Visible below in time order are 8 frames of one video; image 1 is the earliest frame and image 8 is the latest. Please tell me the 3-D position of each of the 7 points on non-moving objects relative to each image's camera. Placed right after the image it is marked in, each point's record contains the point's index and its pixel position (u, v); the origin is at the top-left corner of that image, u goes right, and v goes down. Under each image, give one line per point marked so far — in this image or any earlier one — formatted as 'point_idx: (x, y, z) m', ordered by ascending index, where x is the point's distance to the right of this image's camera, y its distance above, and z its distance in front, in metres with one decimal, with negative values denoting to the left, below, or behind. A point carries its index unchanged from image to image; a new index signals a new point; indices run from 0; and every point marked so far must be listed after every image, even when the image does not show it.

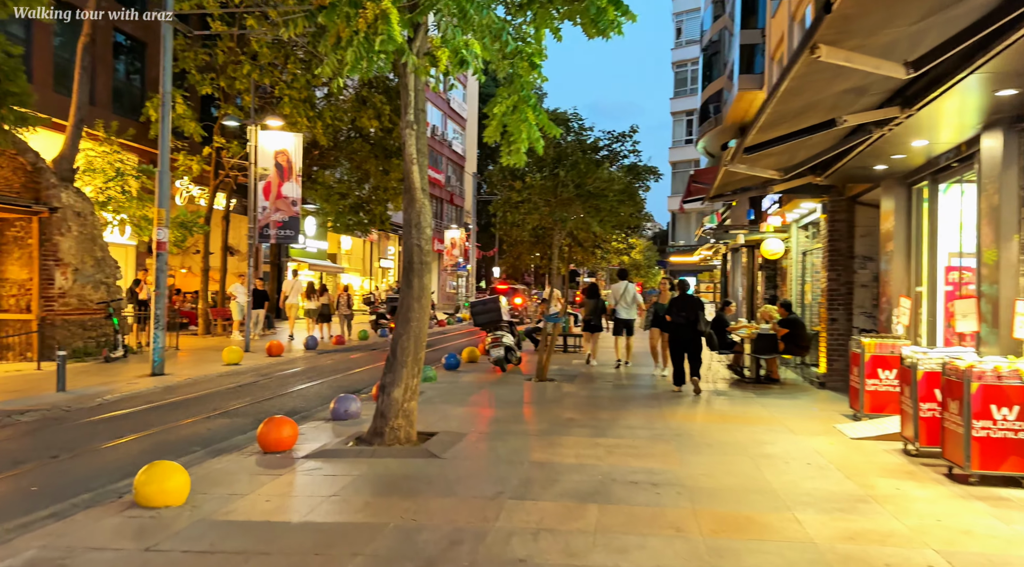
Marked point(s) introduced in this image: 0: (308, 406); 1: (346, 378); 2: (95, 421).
0: (-2.5, -1.6, +12.0) m
1: (-2.6, -1.5, +15.3) m
2: (-4.9, -1.6, +11.3) m
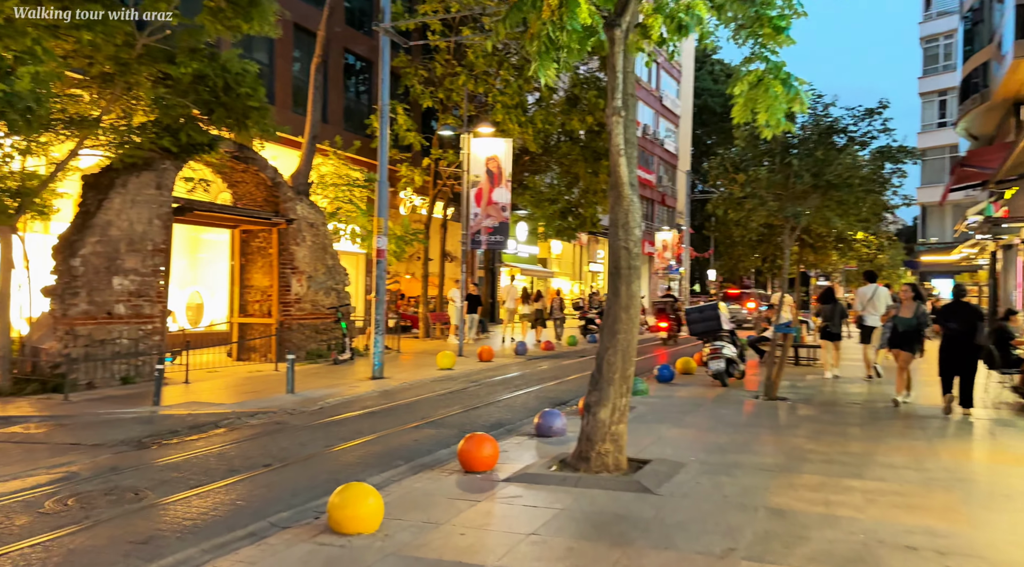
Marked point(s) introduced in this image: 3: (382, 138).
0: (0.0, -1.7, +11.6) m
1: (+0.7, -1.6, +14.9) m
2: (-2.4, -1.7, +11.4) m
3: (-2.5, +2.7, +17.5) m
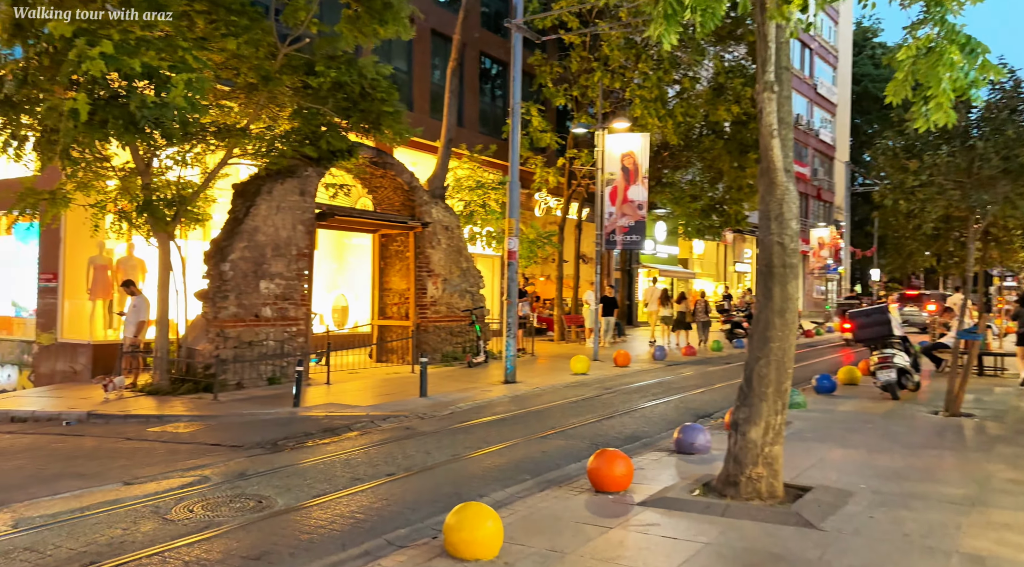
0: (+1.6, -1.7, +11.0) m
1: (+2.7, -1.6, +14.1) m
2: (-0.9, -1.7, +11.1) m
3: (-0.1, +2.6, +17.2) m
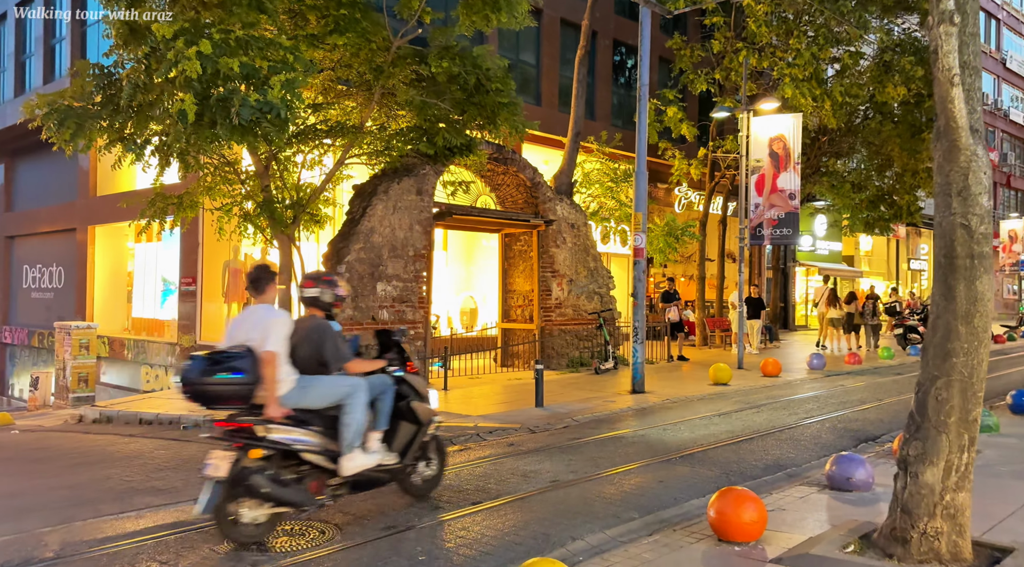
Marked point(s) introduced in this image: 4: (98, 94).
0: (+2.8, -1.7, +9.3) m
1: (+4.3, -1.6, +12.2) m
2: (+0.4, -1.7, +9.8) m
3: (+2.1, +2.6, +15.7) m
4: (-6.0, +2.7, +14.1) m
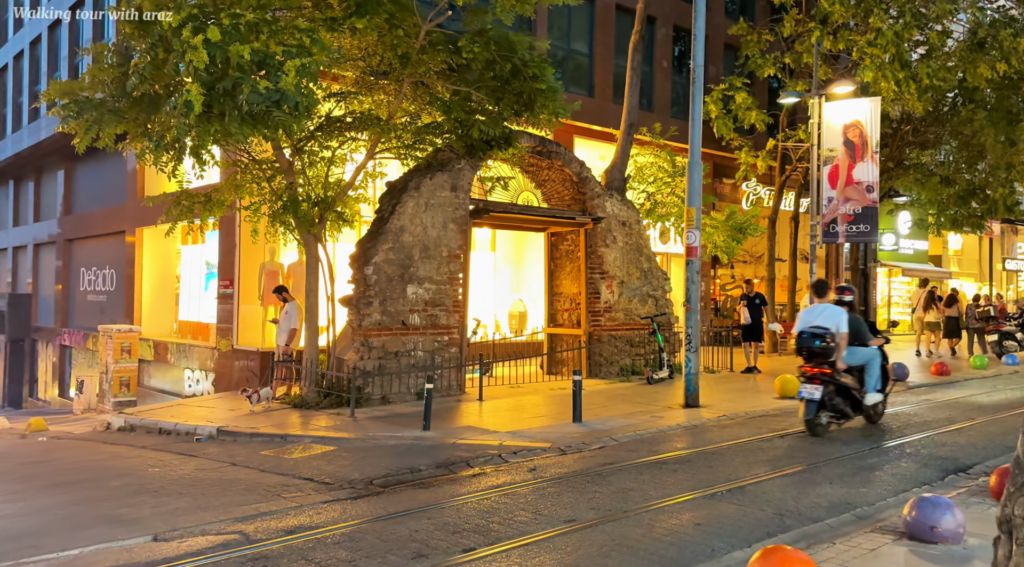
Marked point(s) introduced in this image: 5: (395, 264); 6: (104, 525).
0: (+2.9, -1.7, +7.8) m
1: (+4.7, -1.6, +10.6) m
2: (+0.6, -1.7, +8.5) m
3: (+2.7, +2.6, +14.3) m
4: (-5.5, +2.7, +13.3) m
5: (-1.7, +0.3, +14.4) m
6: (-3.1, -1.8, +7.2) m
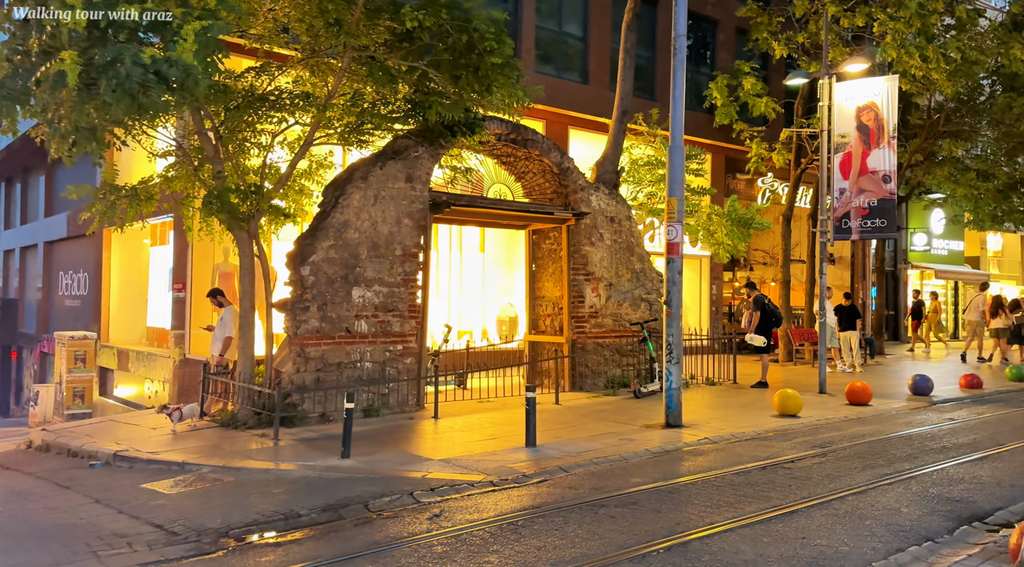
0: (+2.2, -1.7, +6.0) m
1: (+4.0, -1.6, +8.7) m
2: (-0.2, -1.7, +6.8) m
3: (+2.2, +2.6, +12.4) m
4: (-6.1, +2.7, +11.8) m
5: (-2.3, +0.3, +12.7) m
6: (-3.9, -1.8, +5.6) m
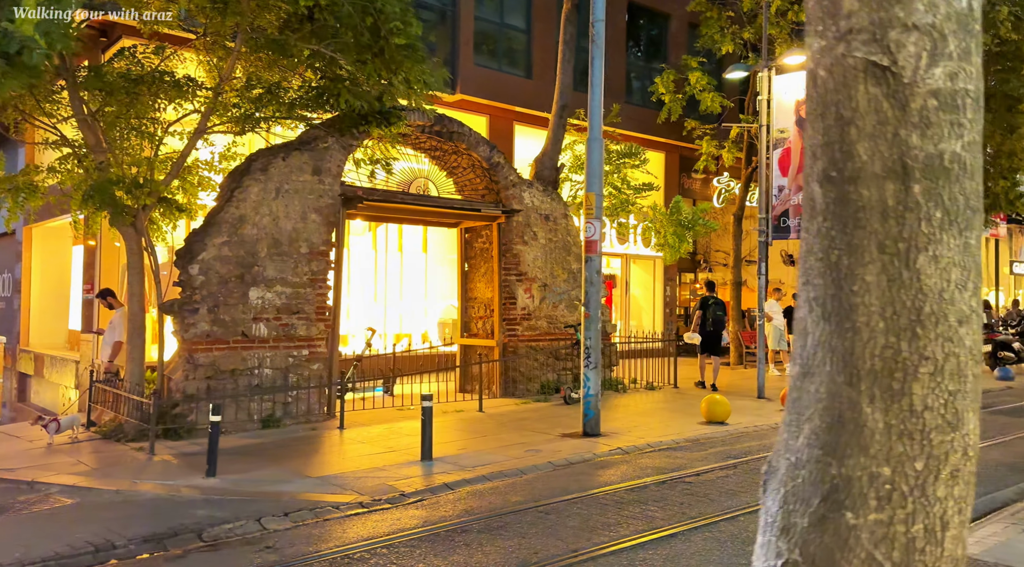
0: (+1.2, -1.6, +5.2) m
1: (+3.0, -1.6, +7.9) m
2: (-1.2, -1.7, +5.9) m
3: (+1.1, +2.6, +11.6) m
4: (-7.1, +2.7, +10.8) m
5: (-3.4, +0.3, +11.8) m
6: (-4.8, -1.8, +4.7) m
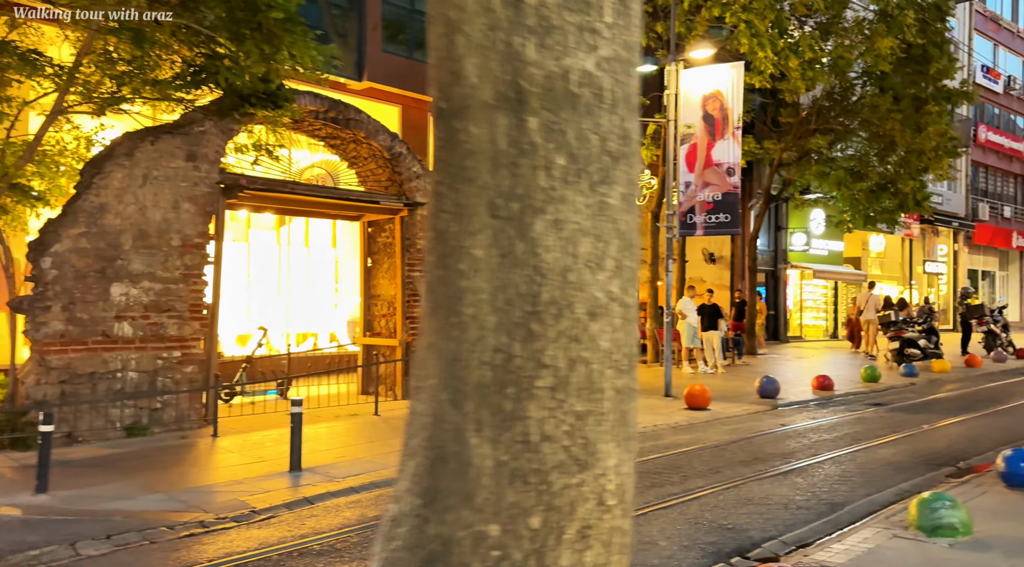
0: (+0.3, -1.6, +4.6) m
1: (+1.9, -1.6, +7.5) m
2: (-2.1, -1.6, +5.2) m
3: (-0.2, +2.6, +11.1) m
4: (-8.4, +2.7, +9.7) m
5: (-4.7, +0.3, +10.9) m
6: (-5.6, -1.8, +3.7) m
